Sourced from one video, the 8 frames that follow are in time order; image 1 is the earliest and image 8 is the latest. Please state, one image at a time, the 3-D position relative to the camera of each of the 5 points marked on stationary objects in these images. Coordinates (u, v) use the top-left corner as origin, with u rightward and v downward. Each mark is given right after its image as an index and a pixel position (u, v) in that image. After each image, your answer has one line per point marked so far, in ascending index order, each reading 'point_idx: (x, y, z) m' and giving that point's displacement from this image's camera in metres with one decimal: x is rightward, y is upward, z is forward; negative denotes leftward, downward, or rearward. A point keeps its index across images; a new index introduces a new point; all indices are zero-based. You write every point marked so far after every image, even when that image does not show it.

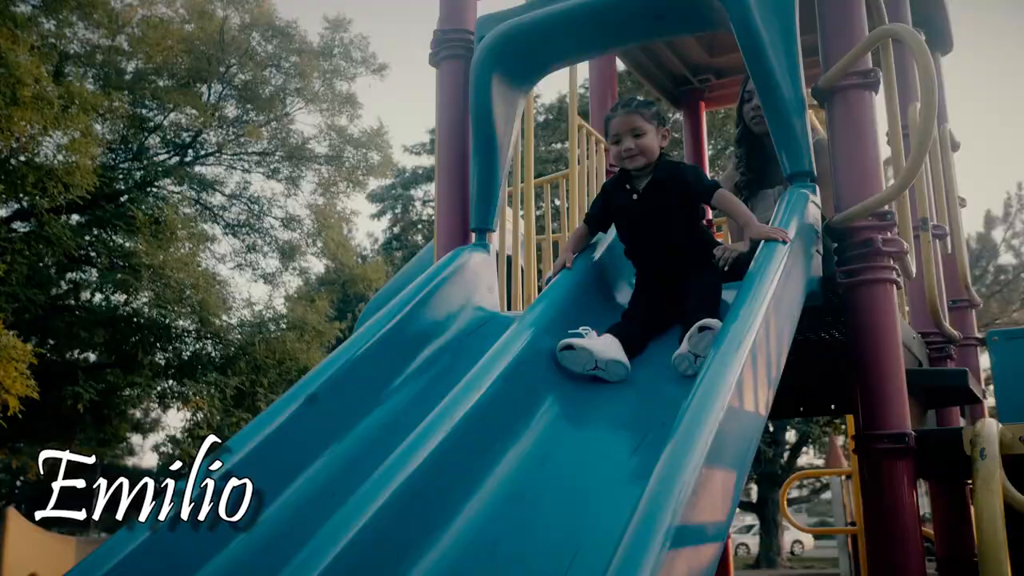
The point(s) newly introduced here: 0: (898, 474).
0: (+0.9, -0.4, +2.5) m
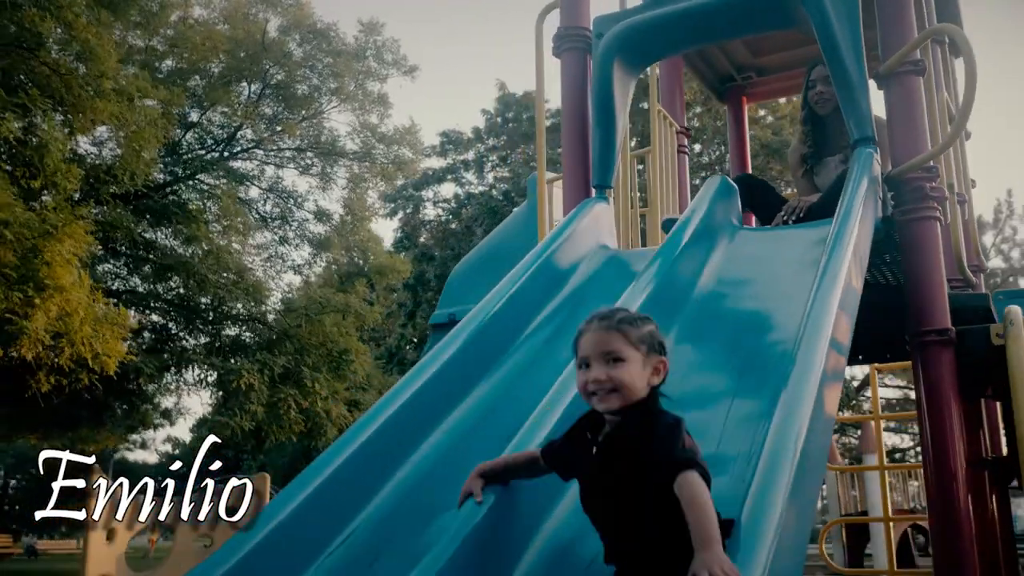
0: (+1.4, -0.2, +3.3) m
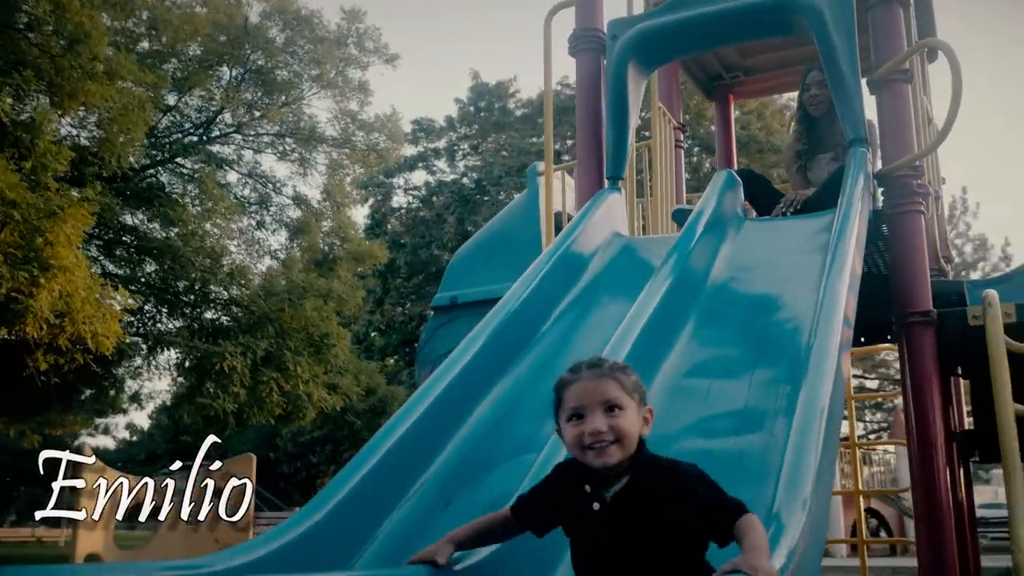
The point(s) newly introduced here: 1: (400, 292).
0: (+1.5, -0.2, +3.7) m
1: (-2.1, -0.1, +18.4) m
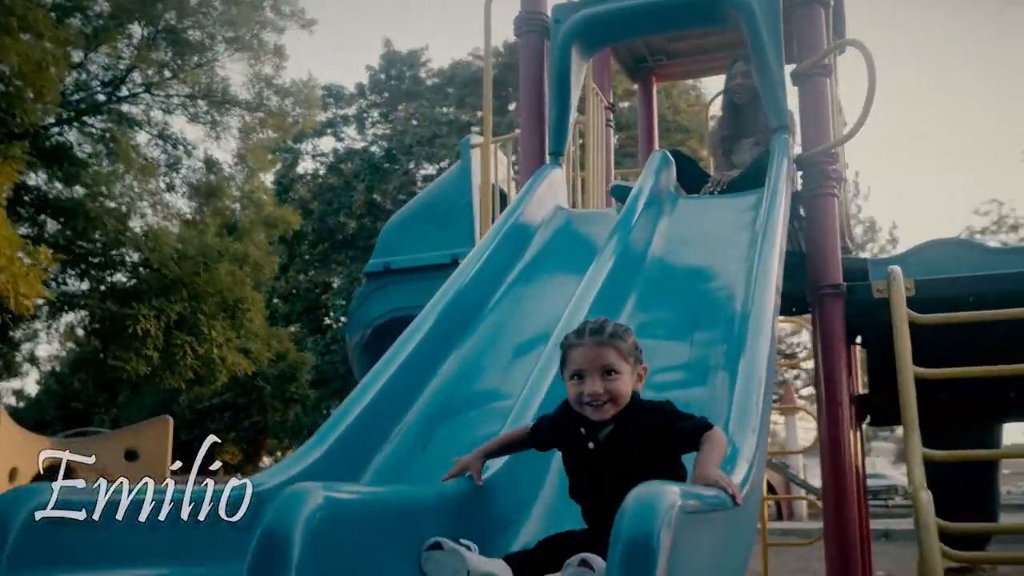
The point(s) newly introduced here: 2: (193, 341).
0: (+1.3, -0.1, +4.1) m
1: (-3.7, +0.5, +18.4) m
2: (-3.9, -0.6, +12.7) m
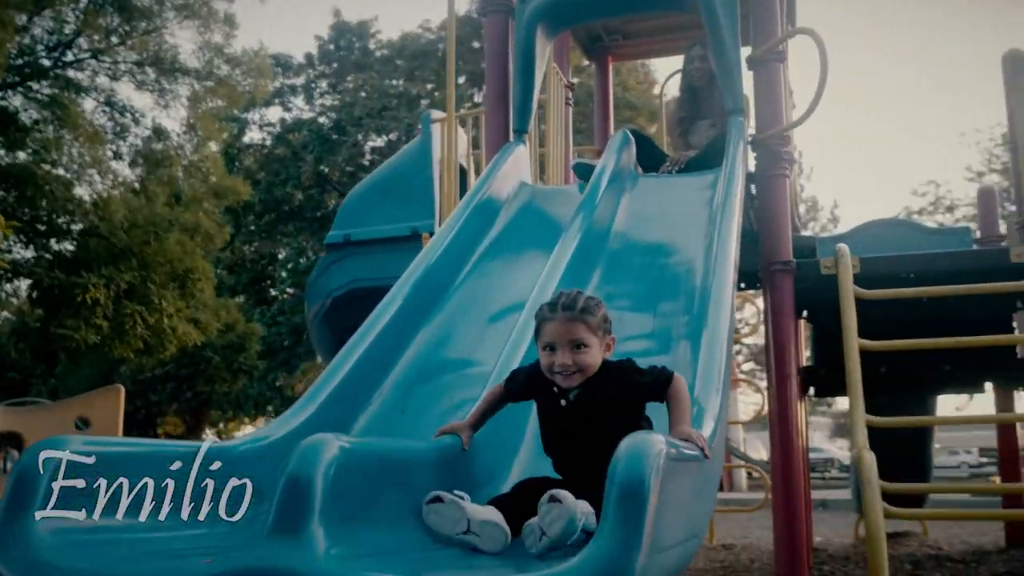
0: (+1.1, 0.0, +4.4) m
1: (-4.6, +1.0, +18.3) m
2: (-4.5, -0.3, +12.6) m
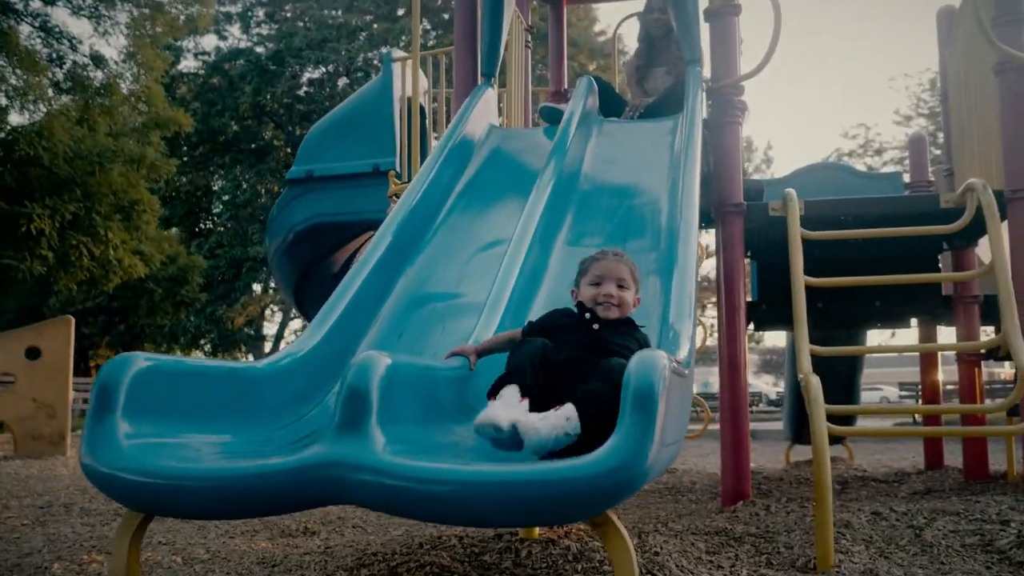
0: (+1.0, +0.3, +4.7) m
1: (-5.6, +2.2, +18.2) m
2: (-5.2, +0.6, +12.6) m
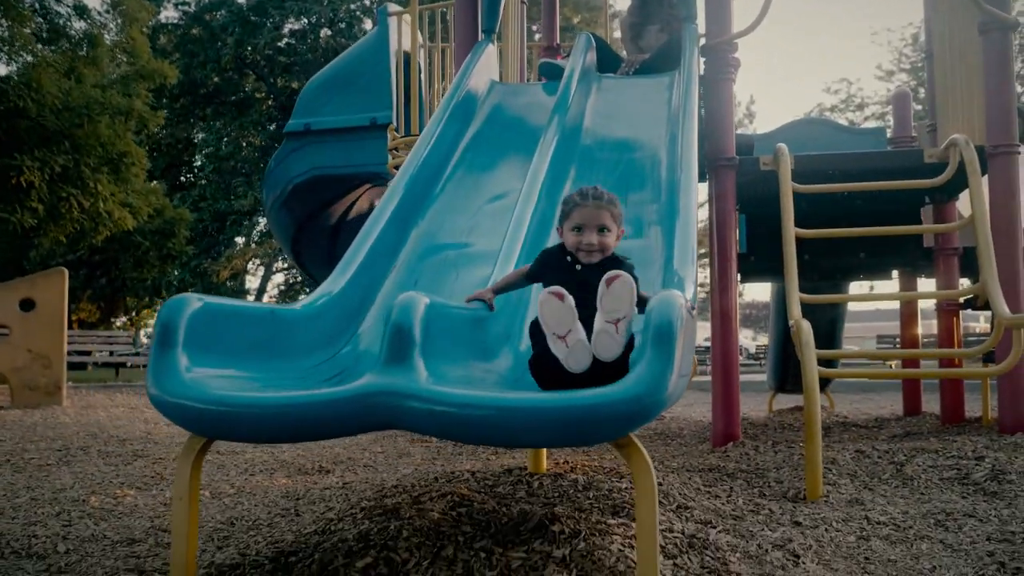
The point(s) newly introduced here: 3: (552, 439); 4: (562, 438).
0: (+1.0, +0.5, +4.9) m
1: (-5.8, +3.0, +18.1) m
2: (-5.3, +1.1, +12.6) m
3: (+0.1, -0.3, +1.9) m
4: (+0.1, -0.3, +1.9) m
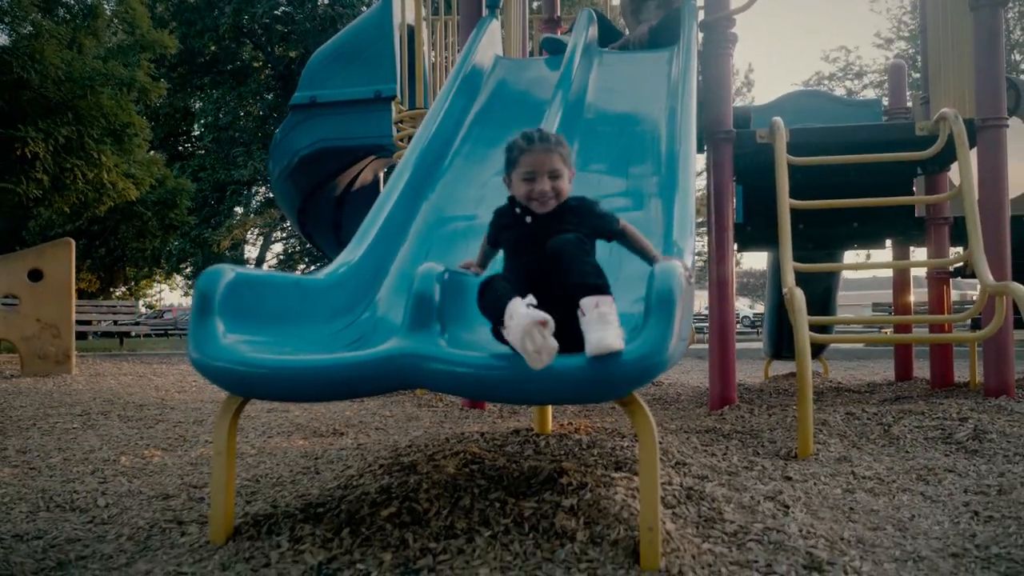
0: (+1.0, +0.7, +5.0) m
1: (-5.9, +3.6, +18.2) m
2: (-5.3, +1.5, +12.7) m
3: (+0.1, -0.2, +2.1) m
4: (+0.1, -0.2, +2.1) m
